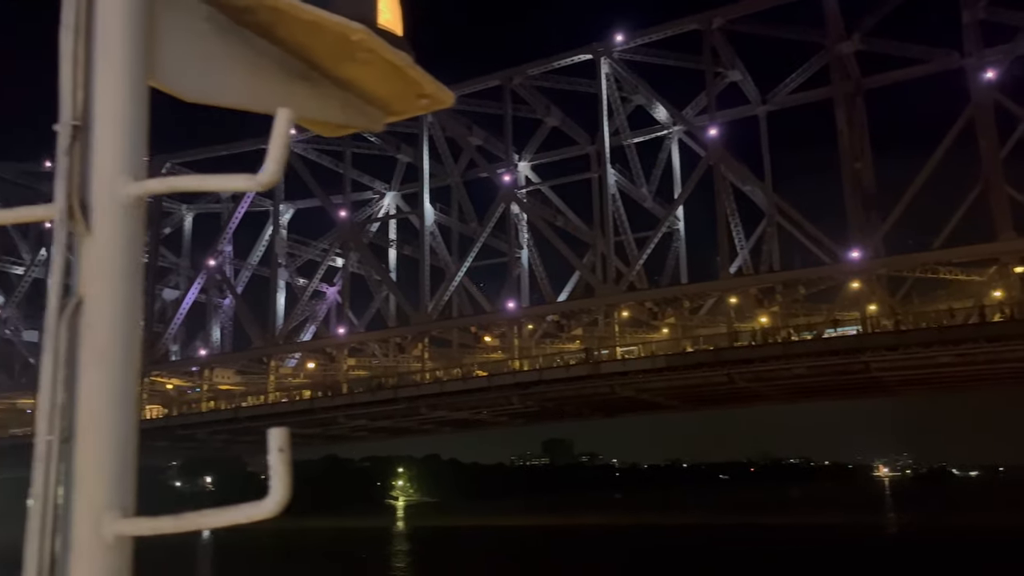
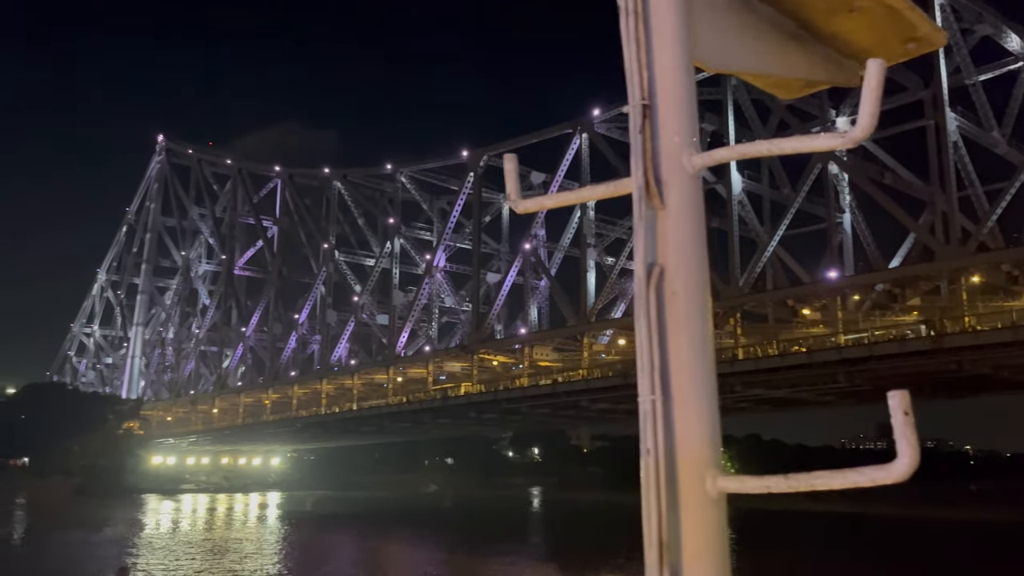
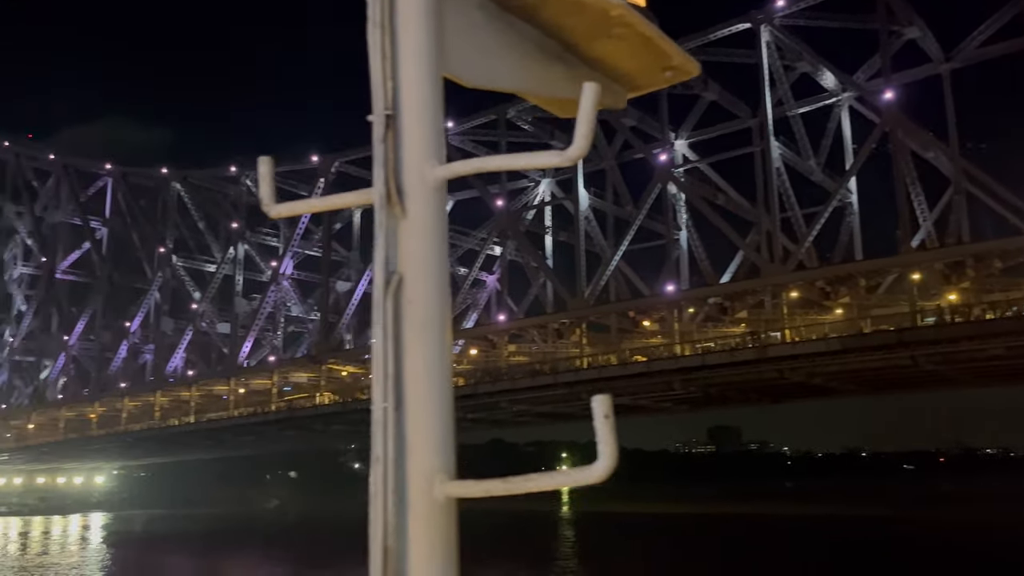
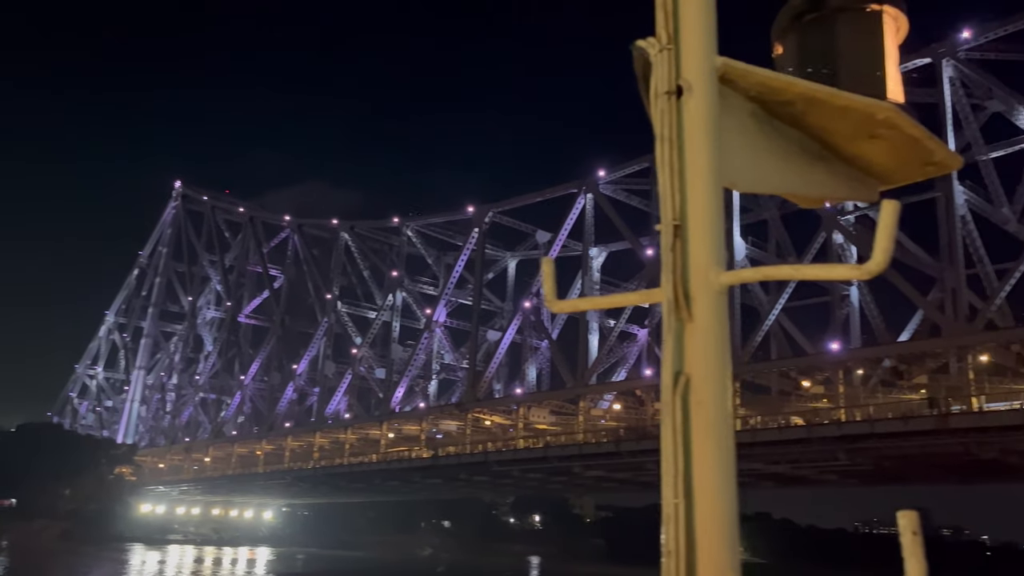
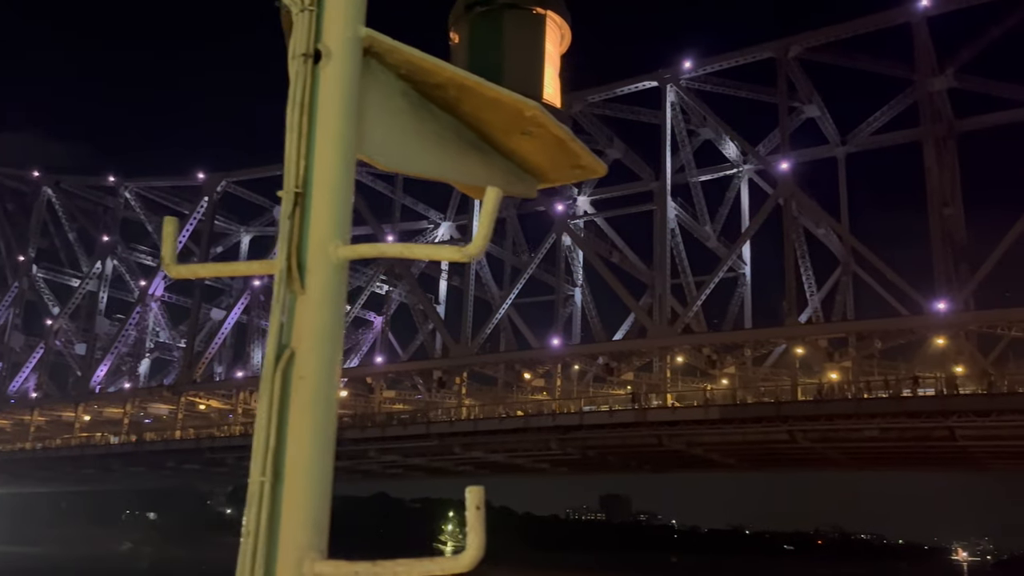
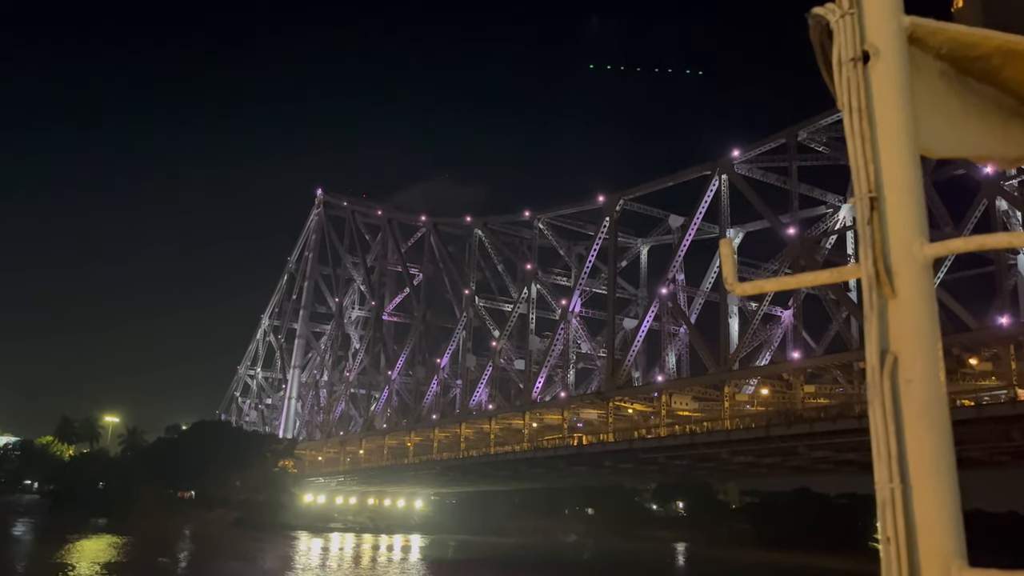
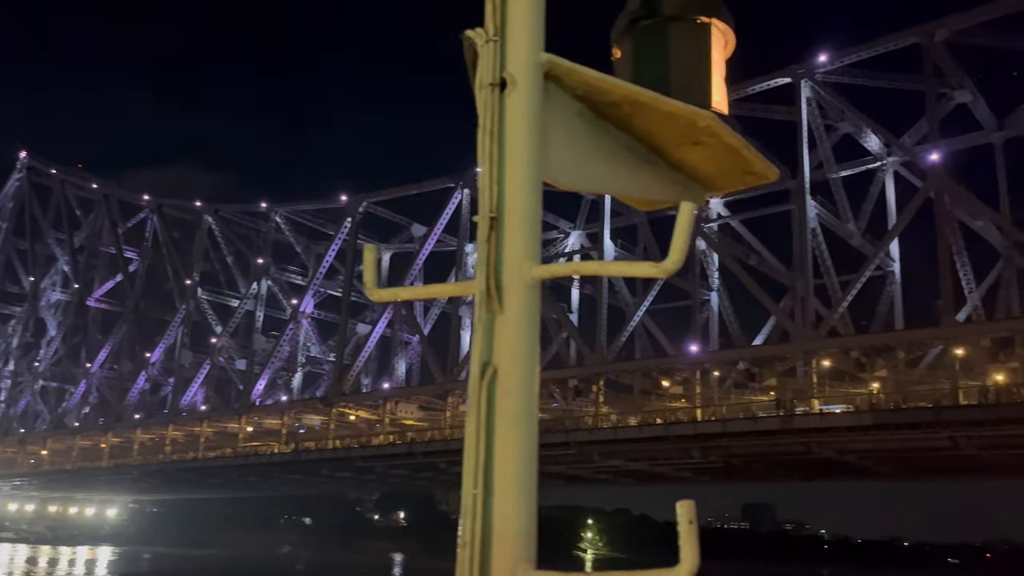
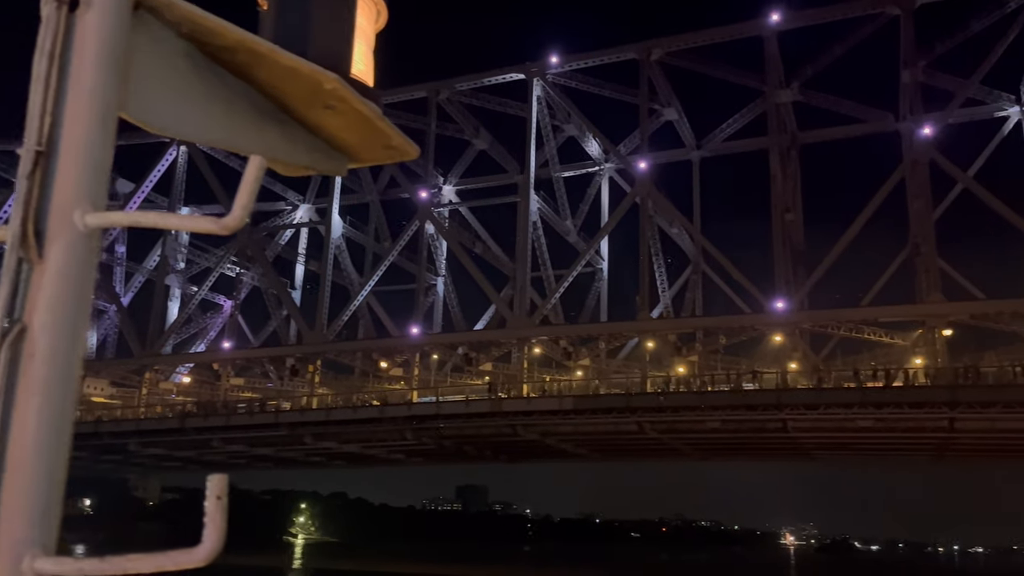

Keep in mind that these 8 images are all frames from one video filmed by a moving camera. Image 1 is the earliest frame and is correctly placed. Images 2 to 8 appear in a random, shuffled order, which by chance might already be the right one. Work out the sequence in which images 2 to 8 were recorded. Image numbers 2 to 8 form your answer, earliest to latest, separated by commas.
3, 2, 6, 4, 7, 5, 8
